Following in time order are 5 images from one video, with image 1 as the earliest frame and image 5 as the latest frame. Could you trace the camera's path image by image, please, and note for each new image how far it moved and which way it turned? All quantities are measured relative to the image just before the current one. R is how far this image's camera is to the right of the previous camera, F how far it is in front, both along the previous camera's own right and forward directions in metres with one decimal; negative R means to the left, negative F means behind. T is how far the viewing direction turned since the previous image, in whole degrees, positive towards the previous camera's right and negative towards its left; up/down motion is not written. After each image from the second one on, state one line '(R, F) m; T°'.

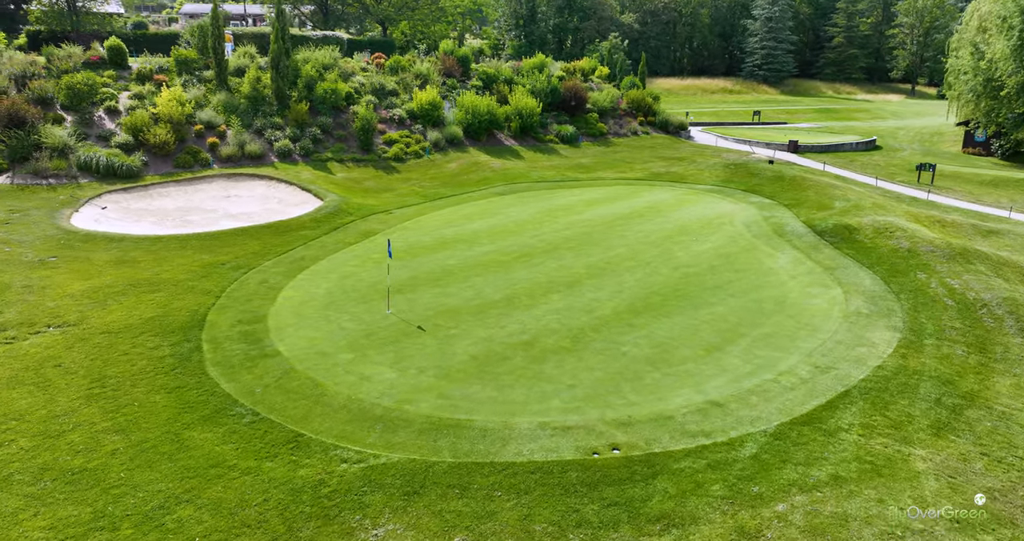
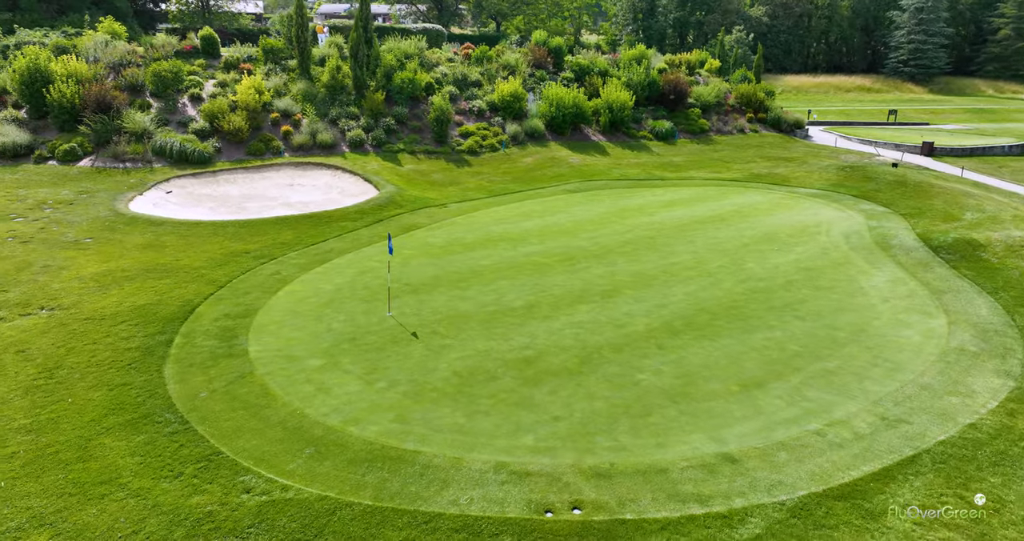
(+1.9, +2.1) m; -10°
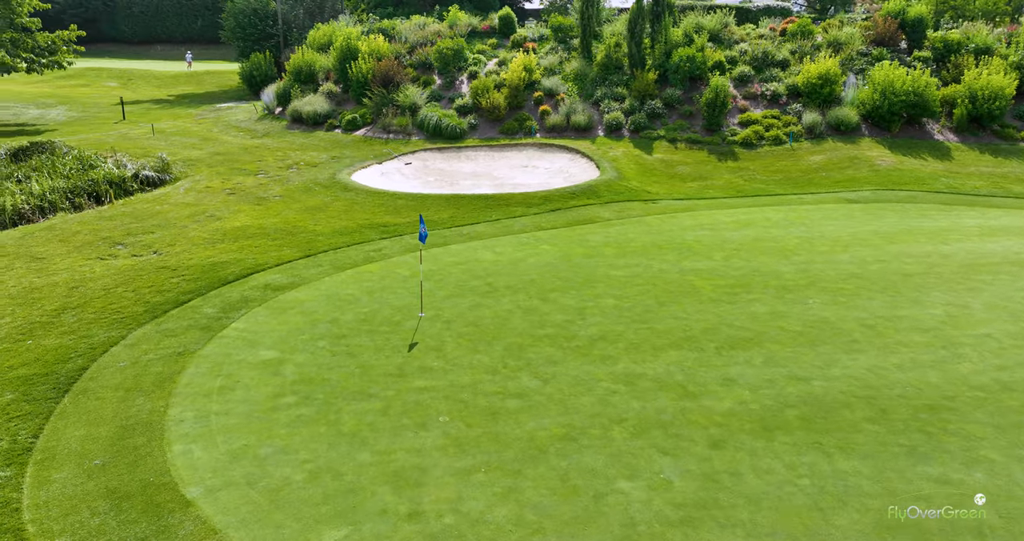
(+4.2, +4.7) m; -30°
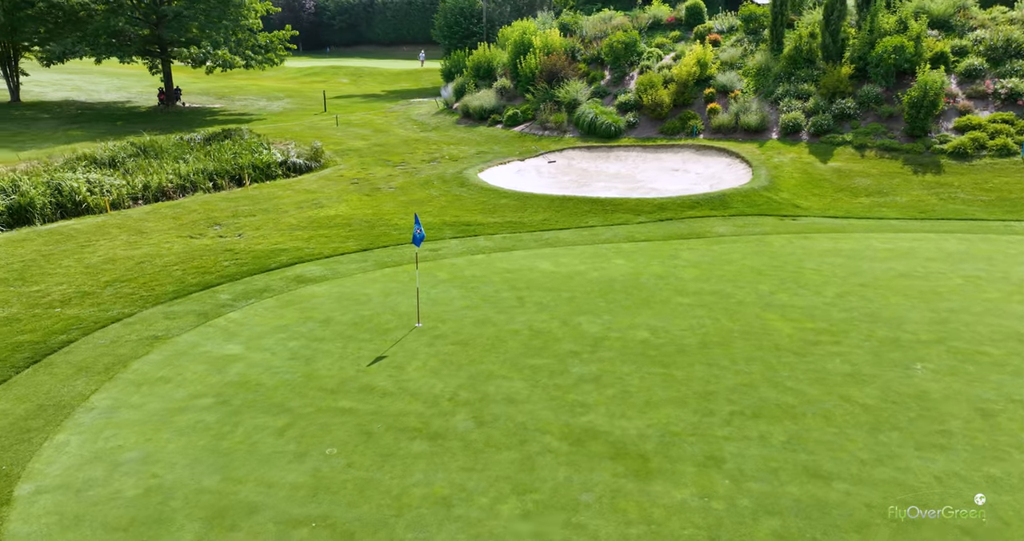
(+2.9, +2.0) m; -18°
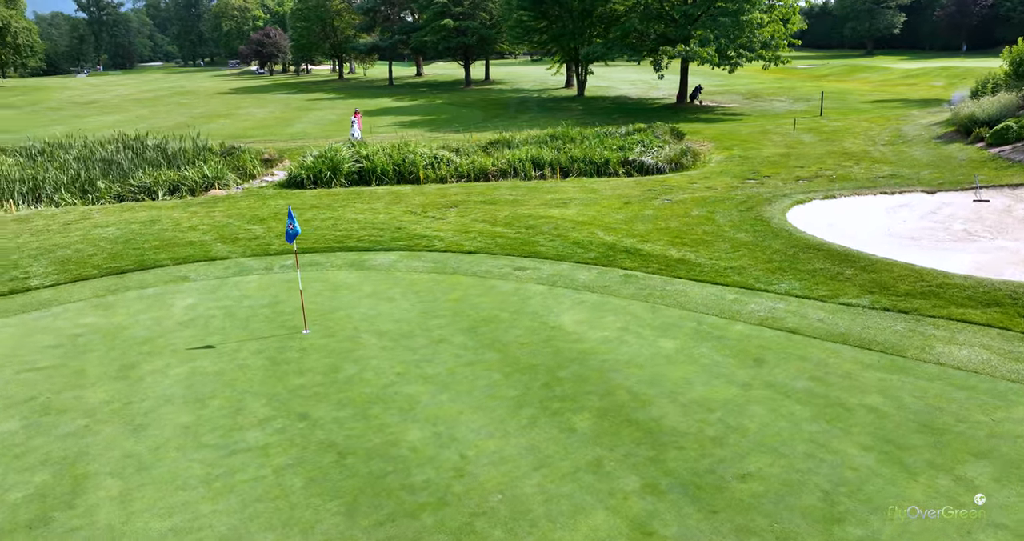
(+6.7, +5.9) m; -49°
